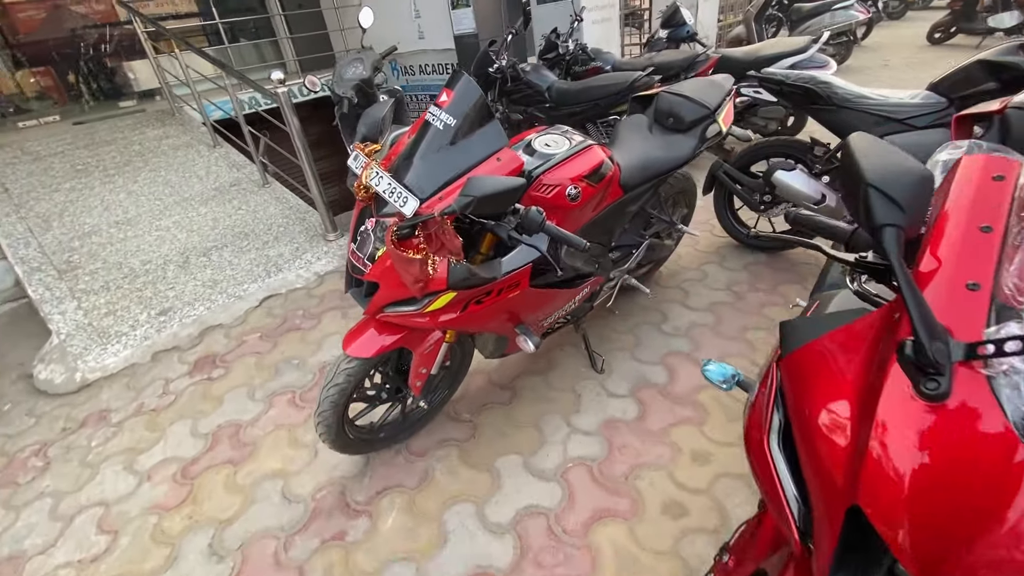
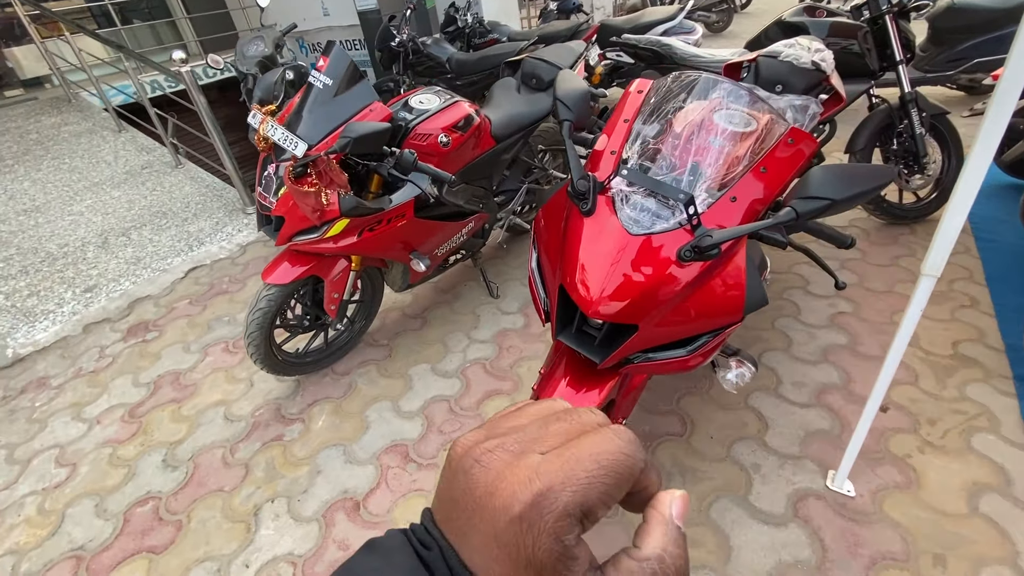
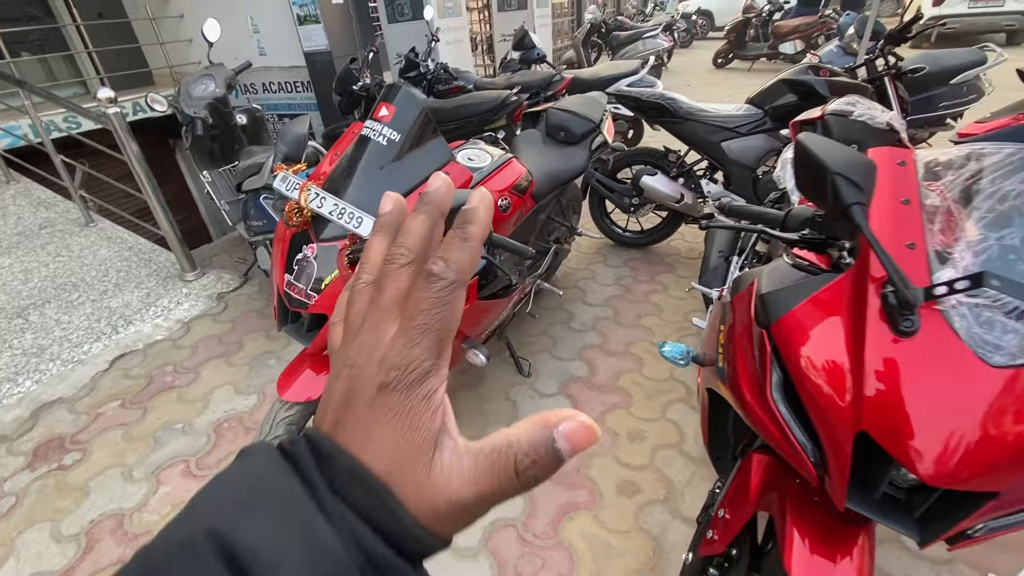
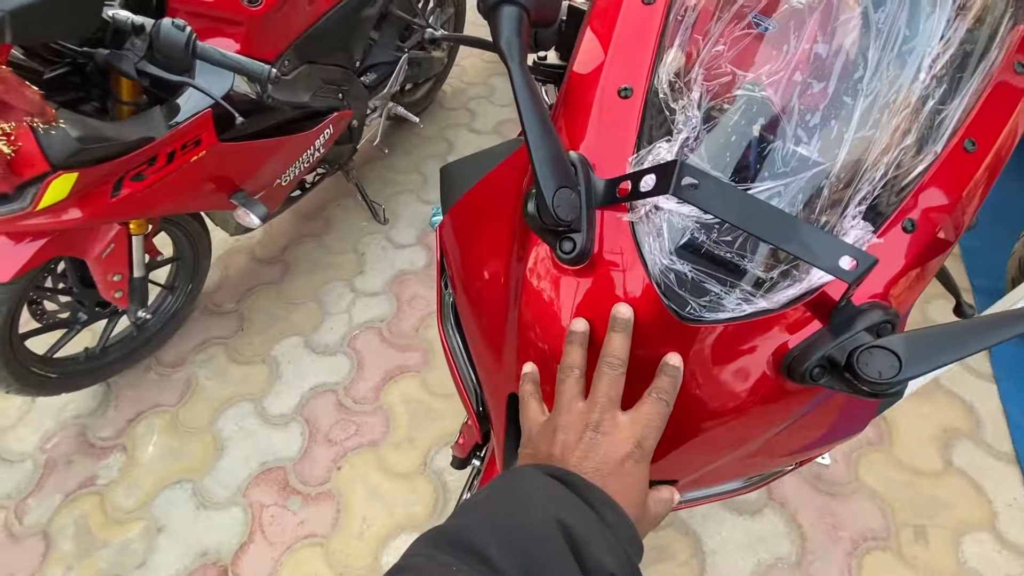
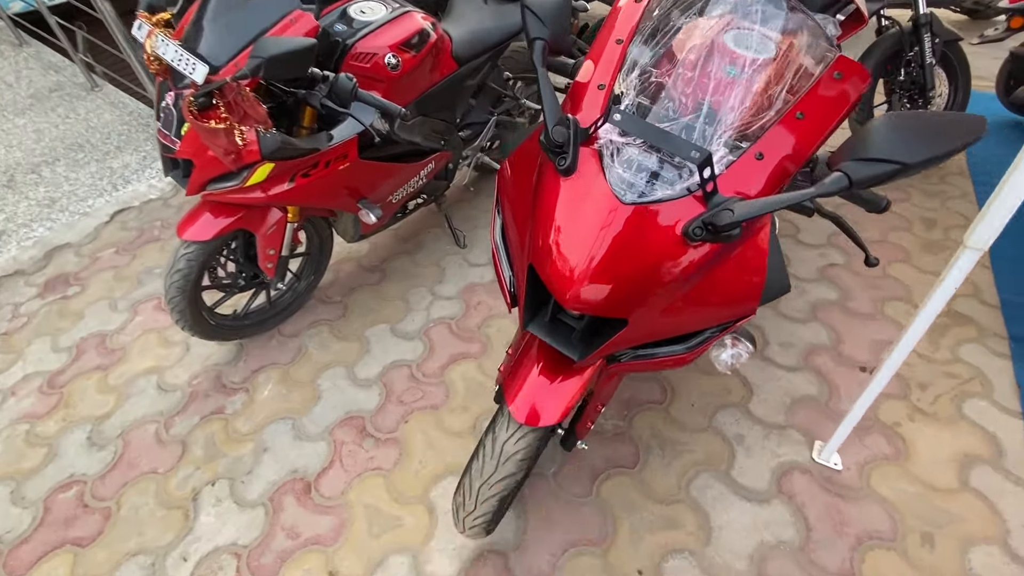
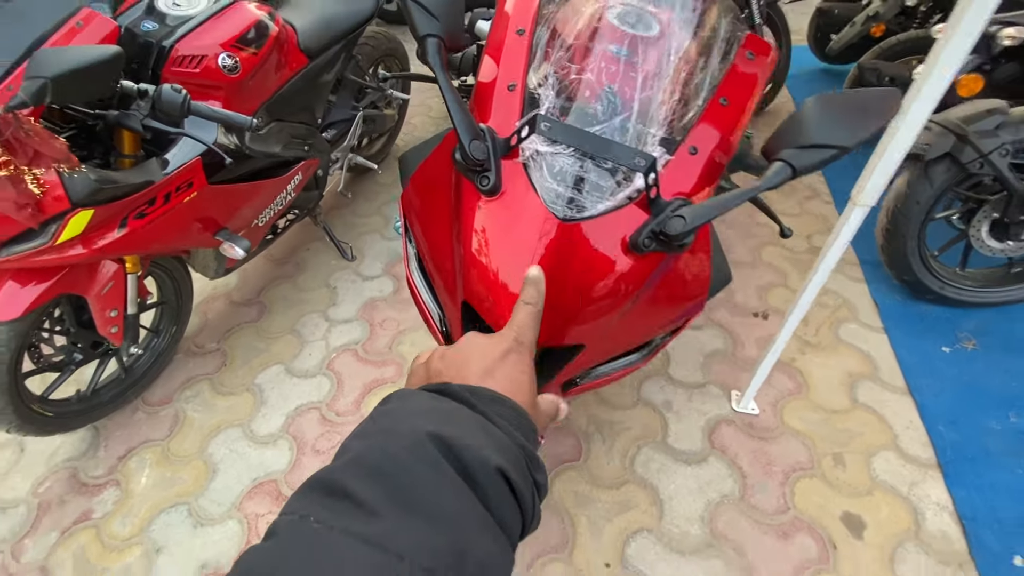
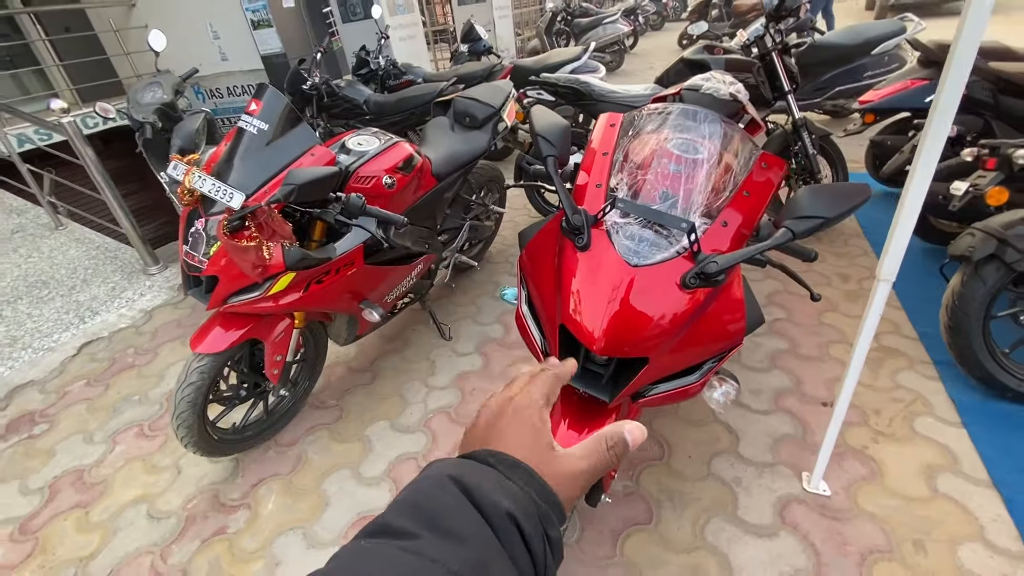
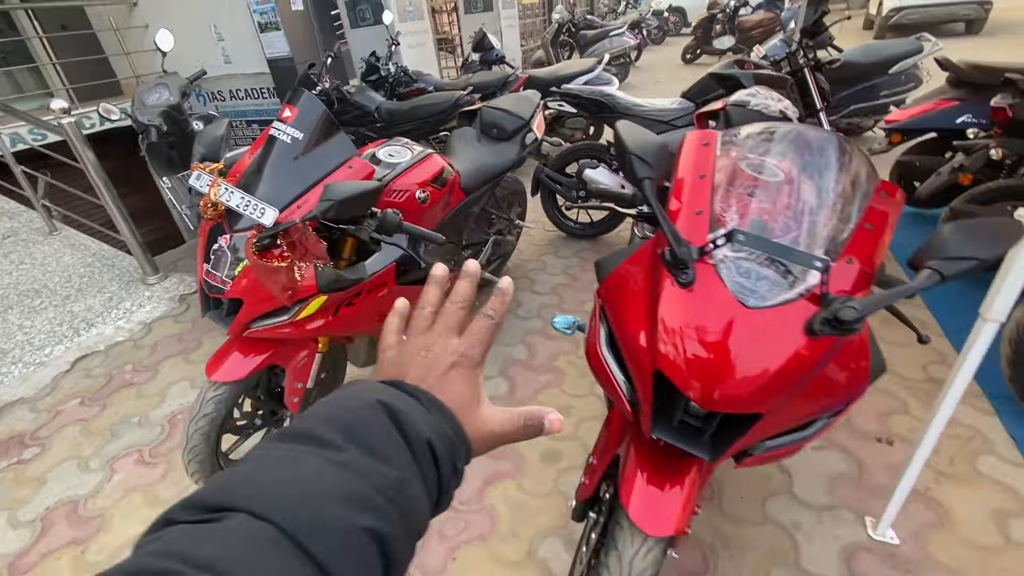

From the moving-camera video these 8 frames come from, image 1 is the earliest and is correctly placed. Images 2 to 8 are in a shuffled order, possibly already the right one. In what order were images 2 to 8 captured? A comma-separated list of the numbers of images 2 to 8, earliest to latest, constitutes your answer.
3, 8, 7, 2, 5, 4, 6
